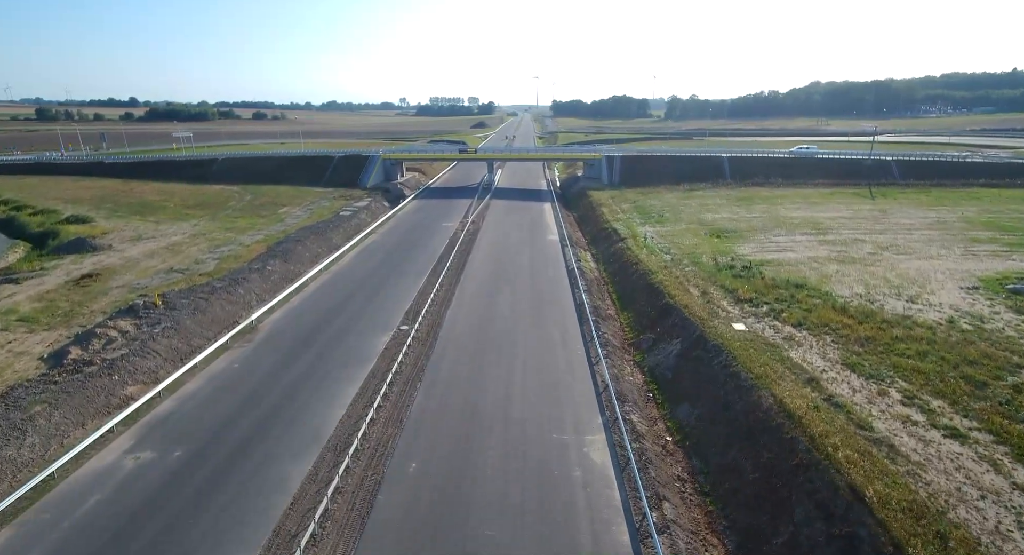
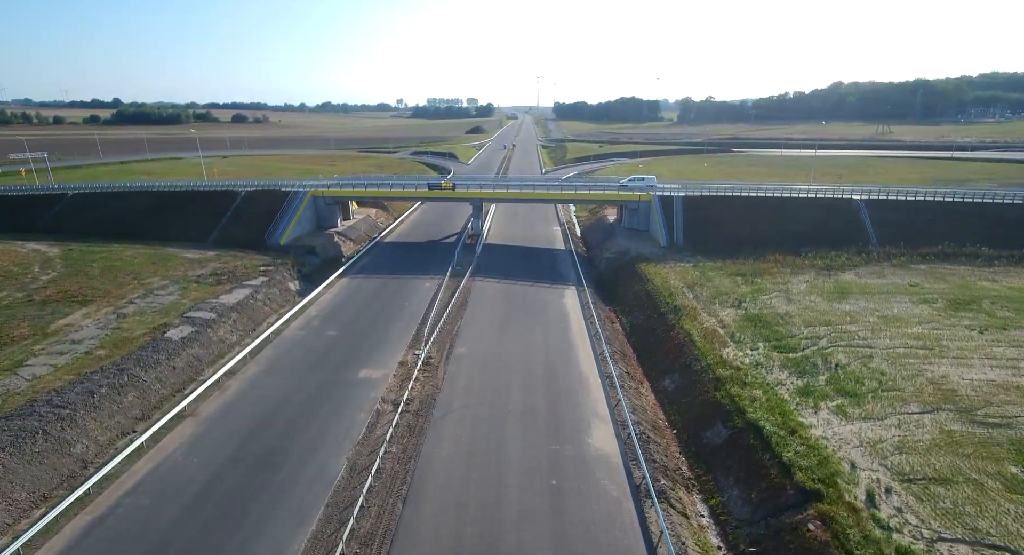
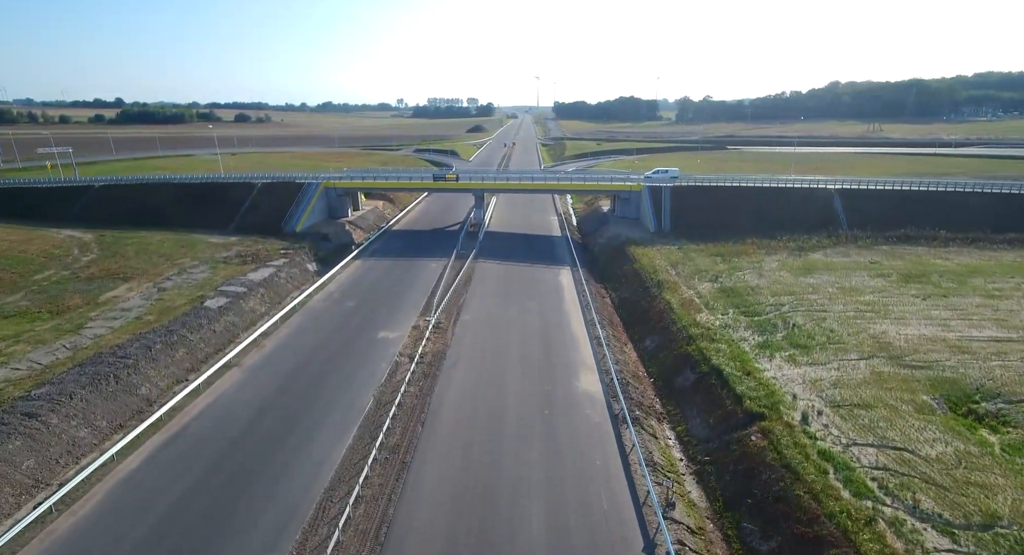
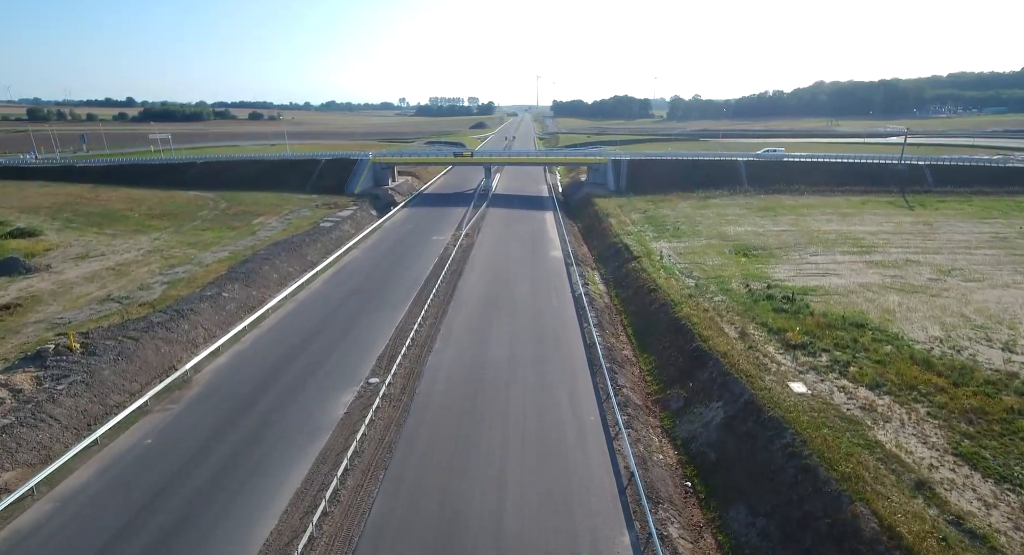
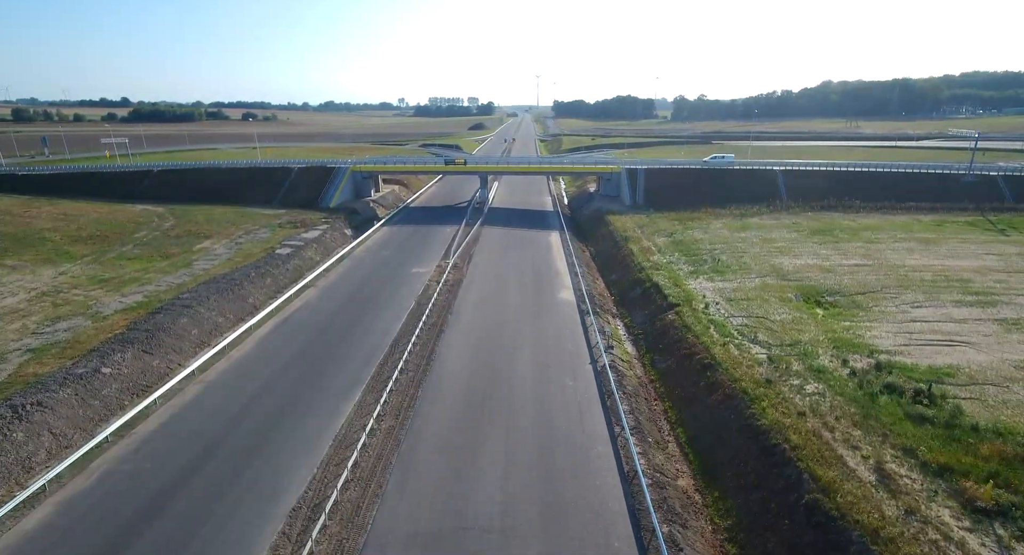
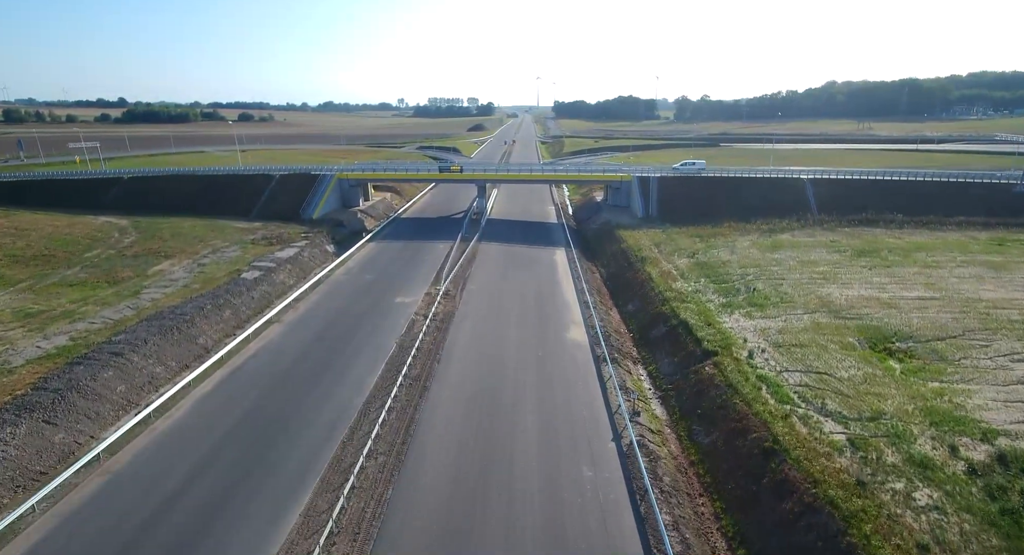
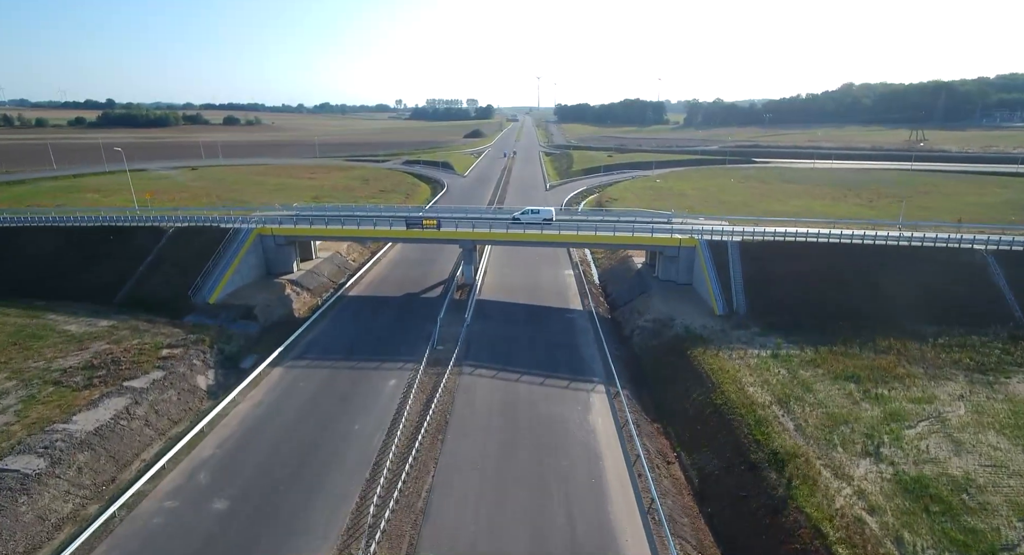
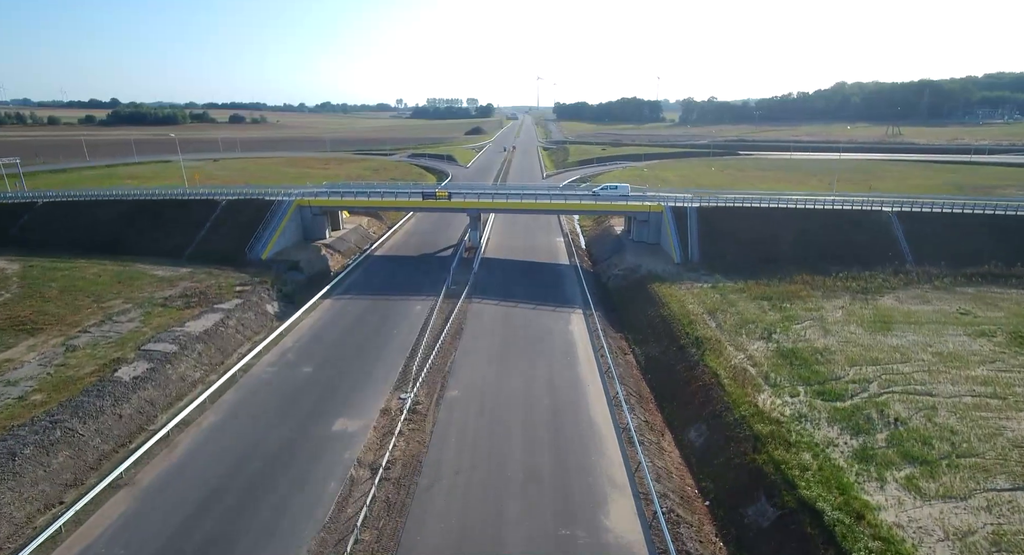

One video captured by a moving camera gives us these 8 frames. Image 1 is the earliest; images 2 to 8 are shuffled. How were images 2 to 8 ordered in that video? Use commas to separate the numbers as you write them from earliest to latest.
4, 5, 6, 3, 2, 8, 7
